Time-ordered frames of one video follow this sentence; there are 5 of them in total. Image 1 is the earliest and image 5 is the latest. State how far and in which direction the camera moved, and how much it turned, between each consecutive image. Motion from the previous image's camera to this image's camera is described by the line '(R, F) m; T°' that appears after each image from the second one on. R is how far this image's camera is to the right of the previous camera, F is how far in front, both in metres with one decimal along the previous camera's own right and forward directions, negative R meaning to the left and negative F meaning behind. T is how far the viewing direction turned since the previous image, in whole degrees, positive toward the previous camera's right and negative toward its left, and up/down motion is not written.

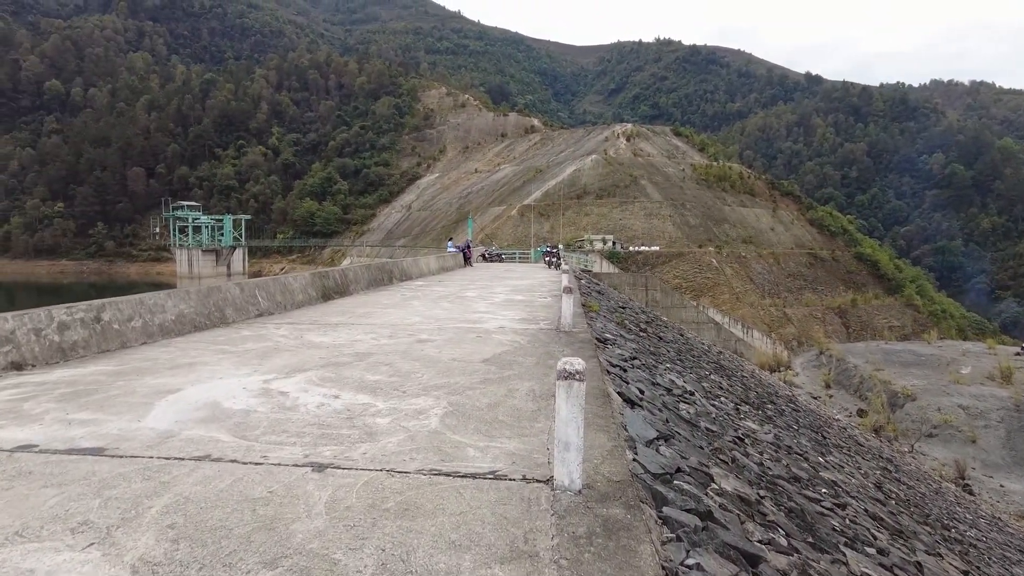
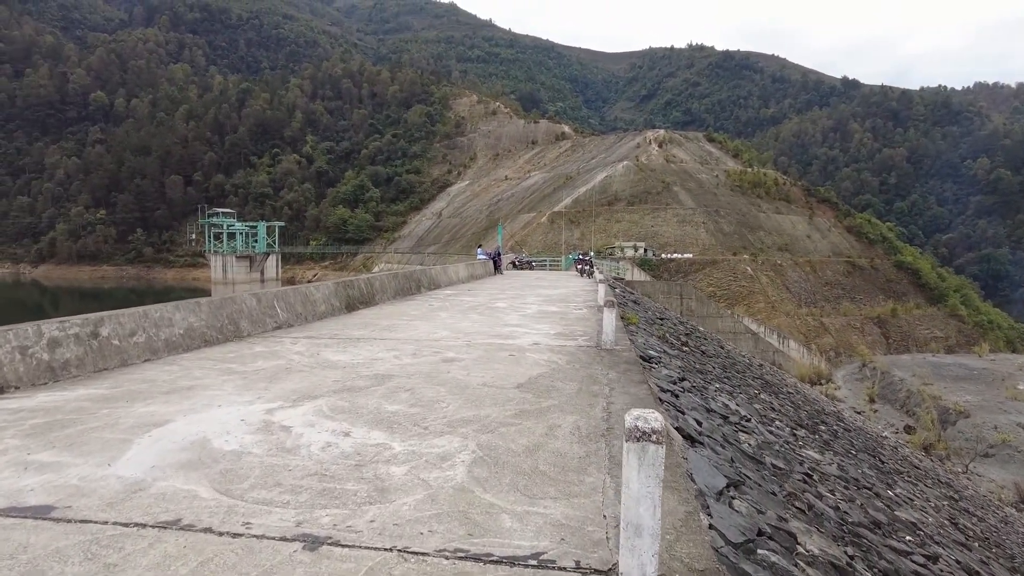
(-0.1, +0.6) m; -3°
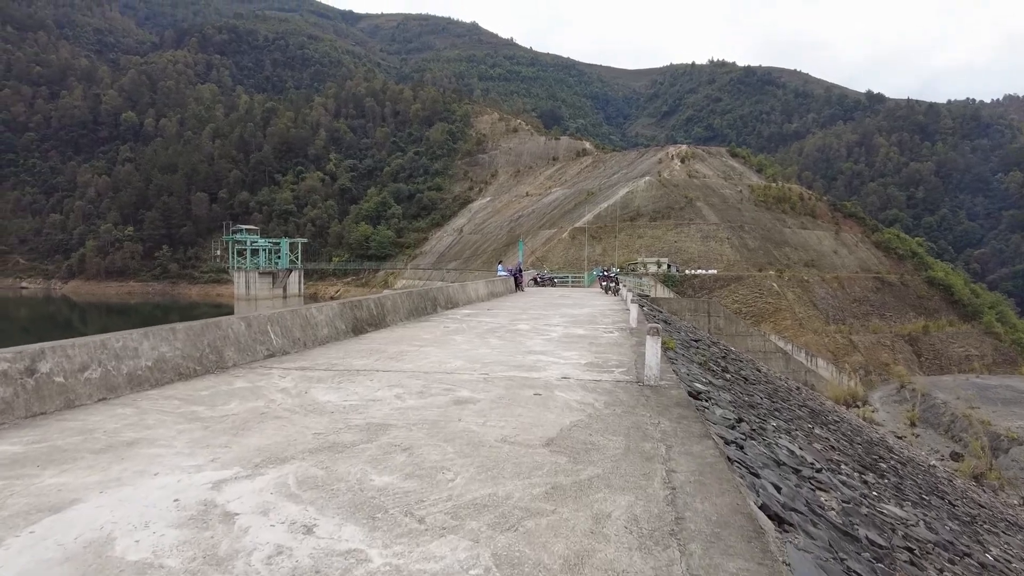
(0.0, +0.9) m; -2°
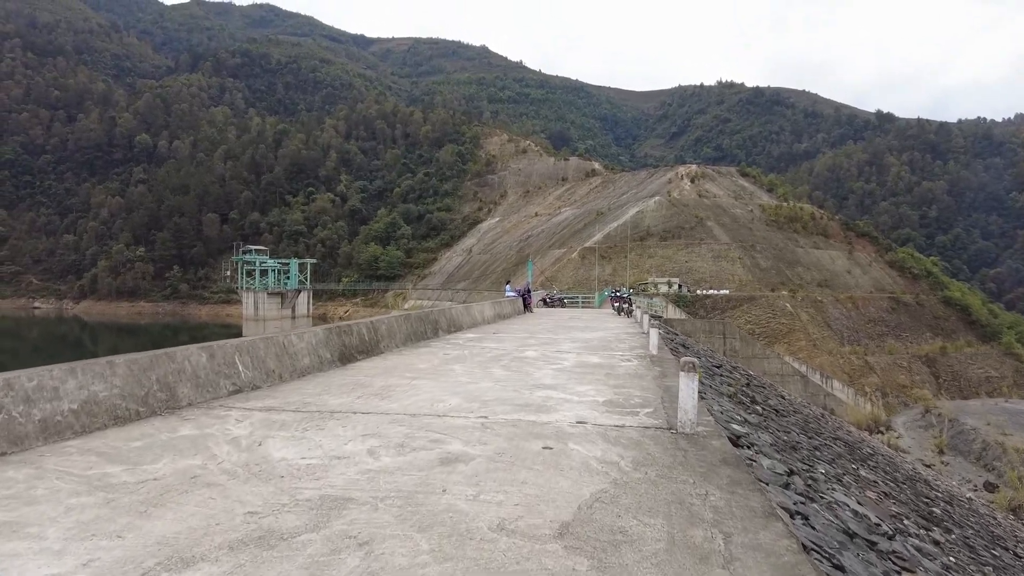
(0.0, +0.8) m; -1°
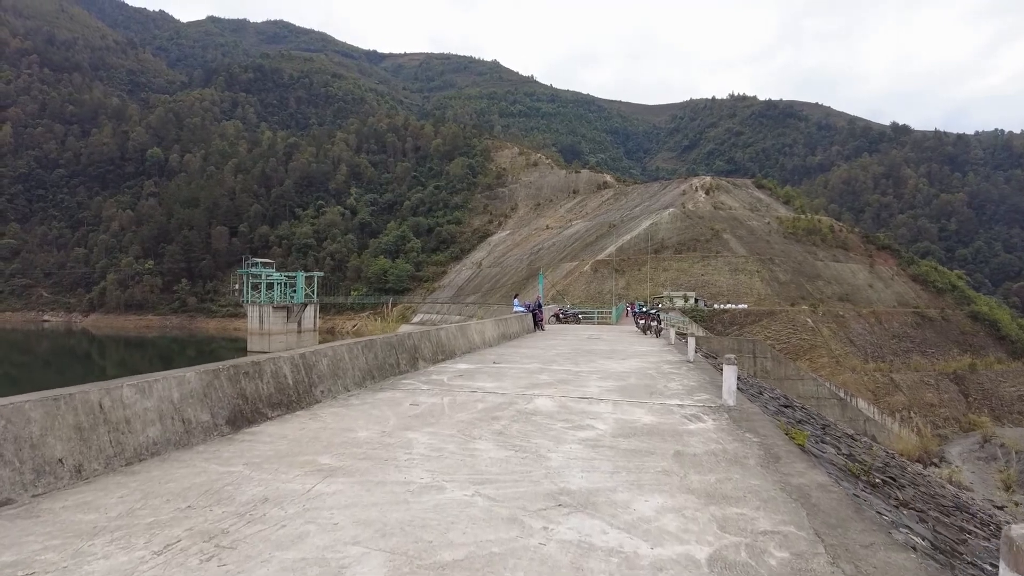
(+0.1, +2.8) m; -1°
